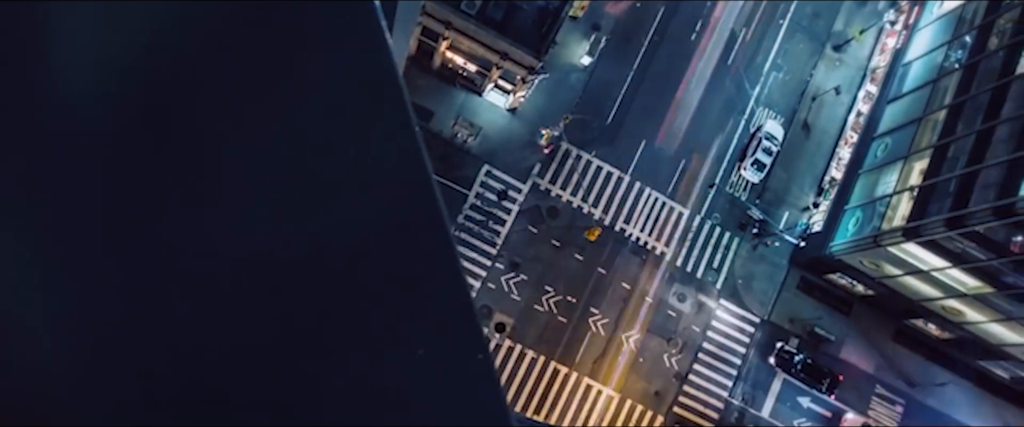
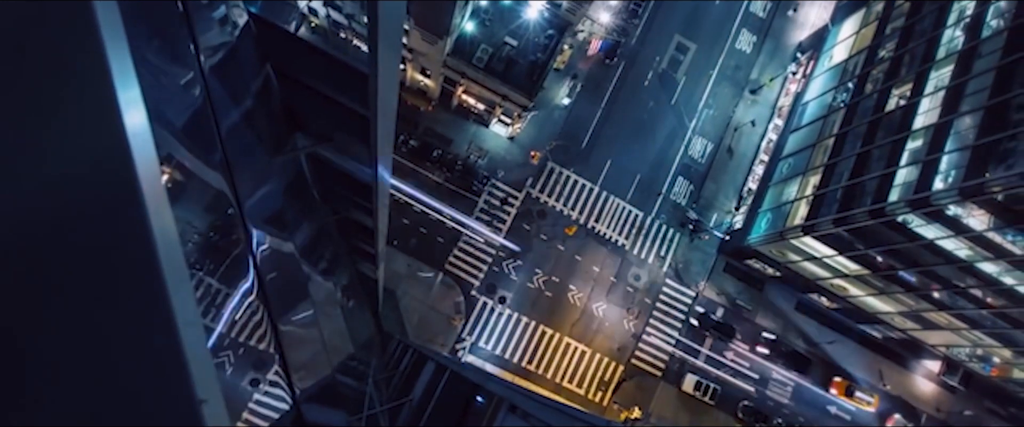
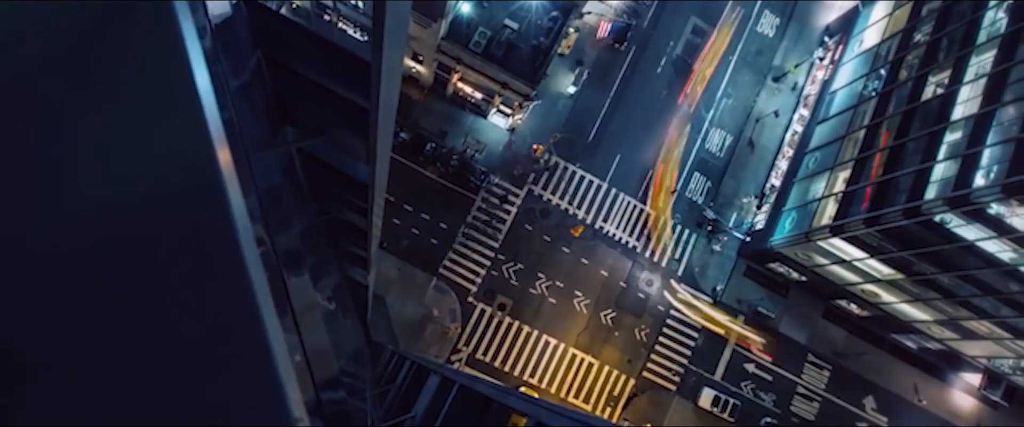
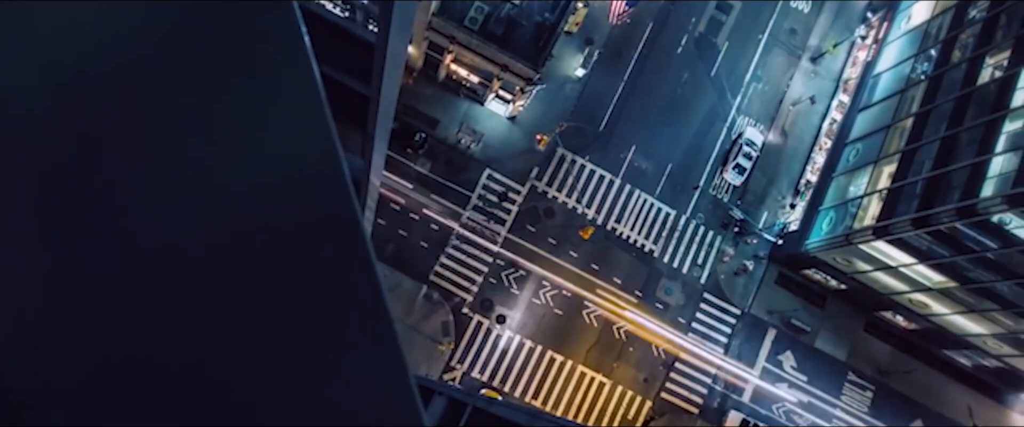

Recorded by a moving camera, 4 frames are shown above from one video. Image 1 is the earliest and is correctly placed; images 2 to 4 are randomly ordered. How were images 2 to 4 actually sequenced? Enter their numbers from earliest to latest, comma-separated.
4, 3, 2
